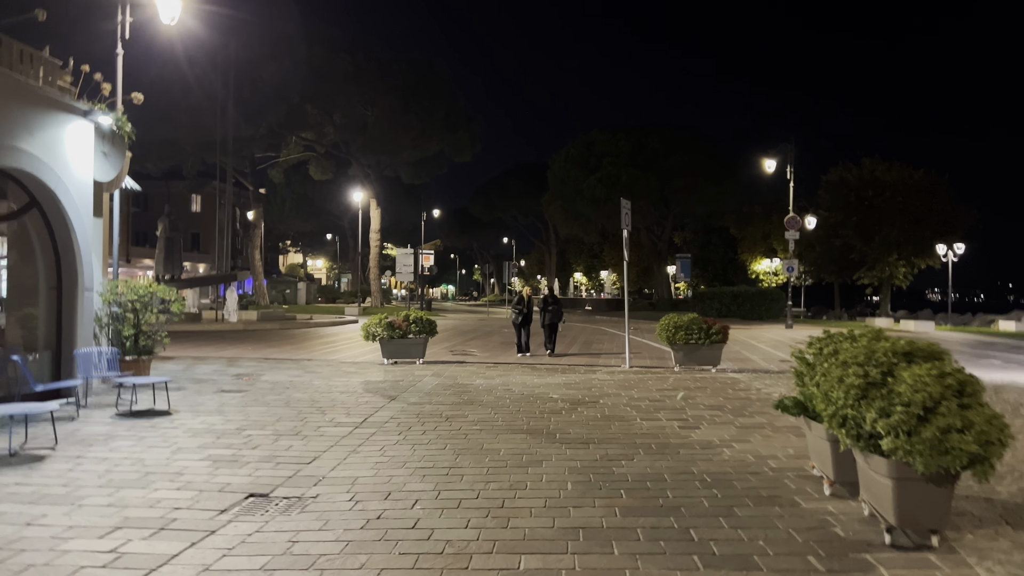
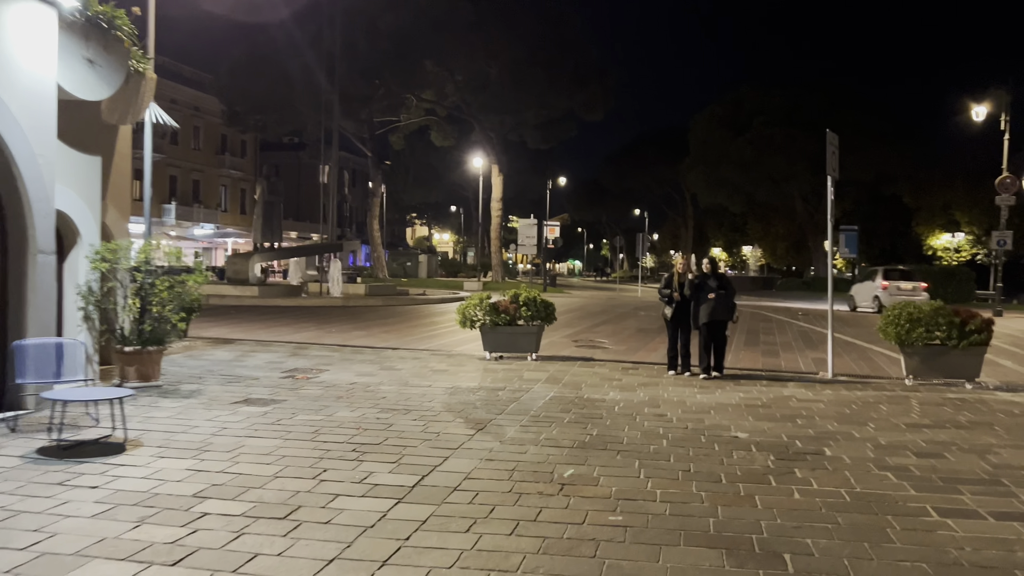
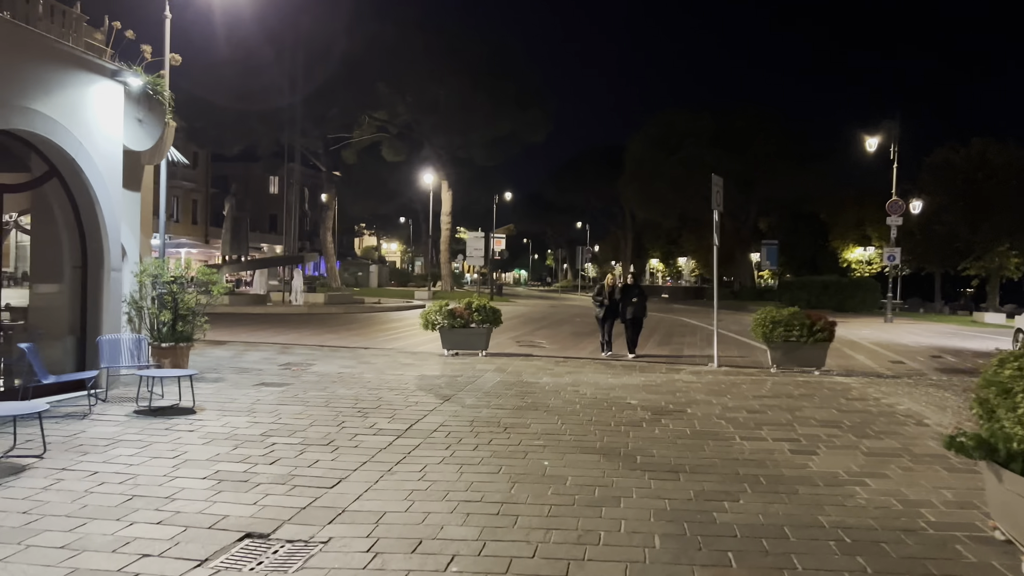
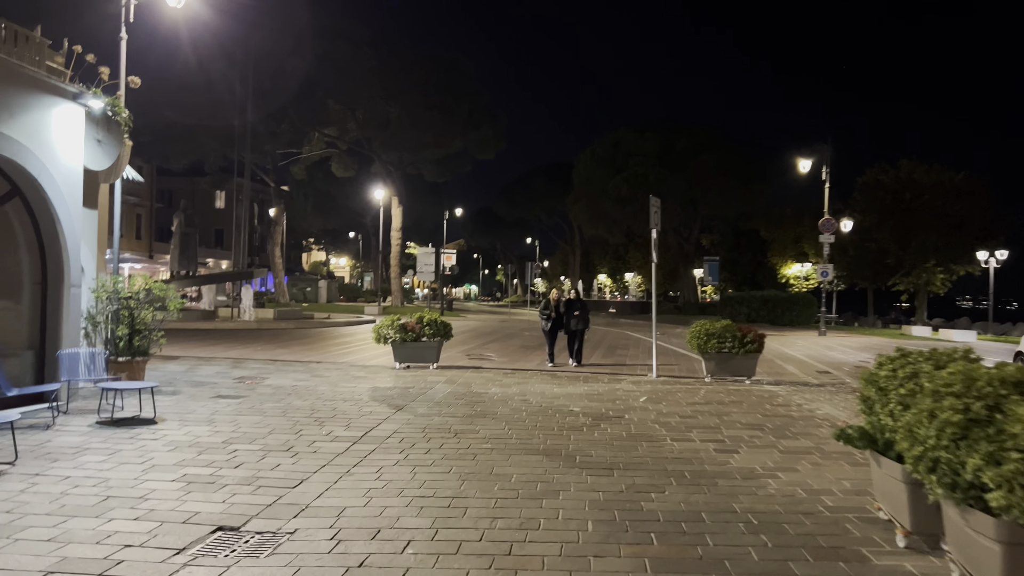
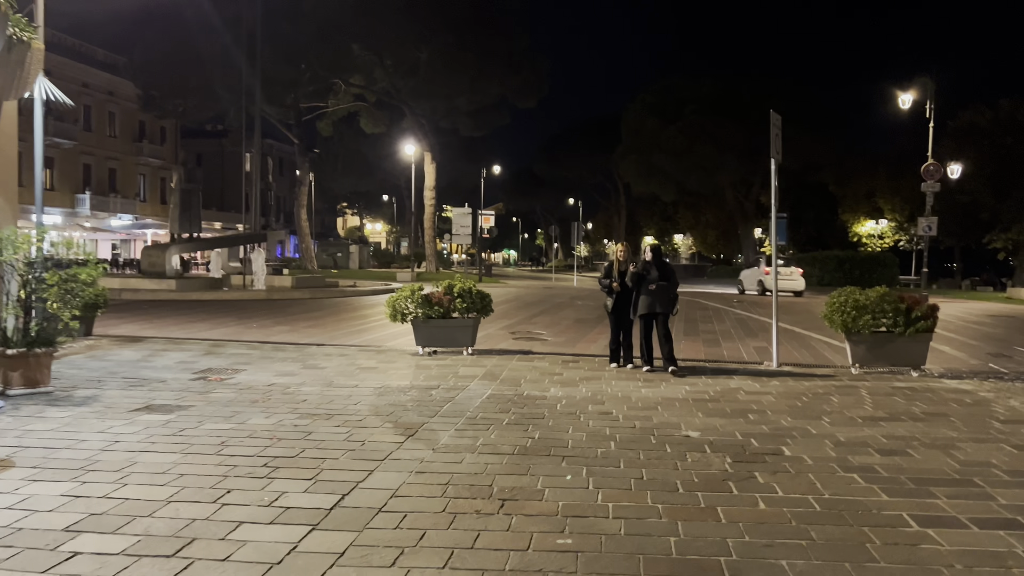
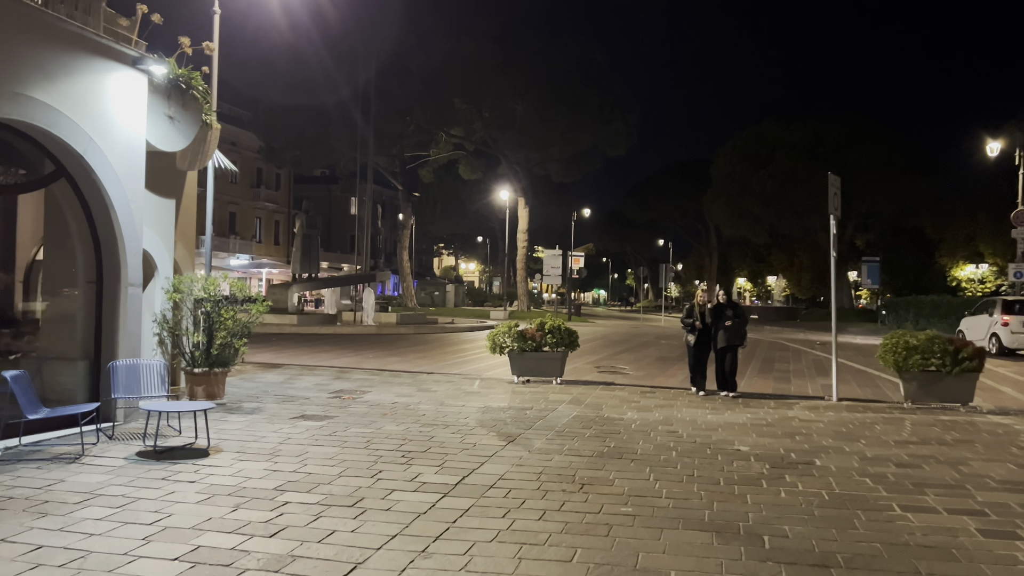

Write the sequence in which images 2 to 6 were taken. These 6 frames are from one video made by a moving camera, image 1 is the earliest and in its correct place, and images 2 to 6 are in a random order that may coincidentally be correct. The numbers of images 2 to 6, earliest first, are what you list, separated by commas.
4, 3, 6, 2, 5
